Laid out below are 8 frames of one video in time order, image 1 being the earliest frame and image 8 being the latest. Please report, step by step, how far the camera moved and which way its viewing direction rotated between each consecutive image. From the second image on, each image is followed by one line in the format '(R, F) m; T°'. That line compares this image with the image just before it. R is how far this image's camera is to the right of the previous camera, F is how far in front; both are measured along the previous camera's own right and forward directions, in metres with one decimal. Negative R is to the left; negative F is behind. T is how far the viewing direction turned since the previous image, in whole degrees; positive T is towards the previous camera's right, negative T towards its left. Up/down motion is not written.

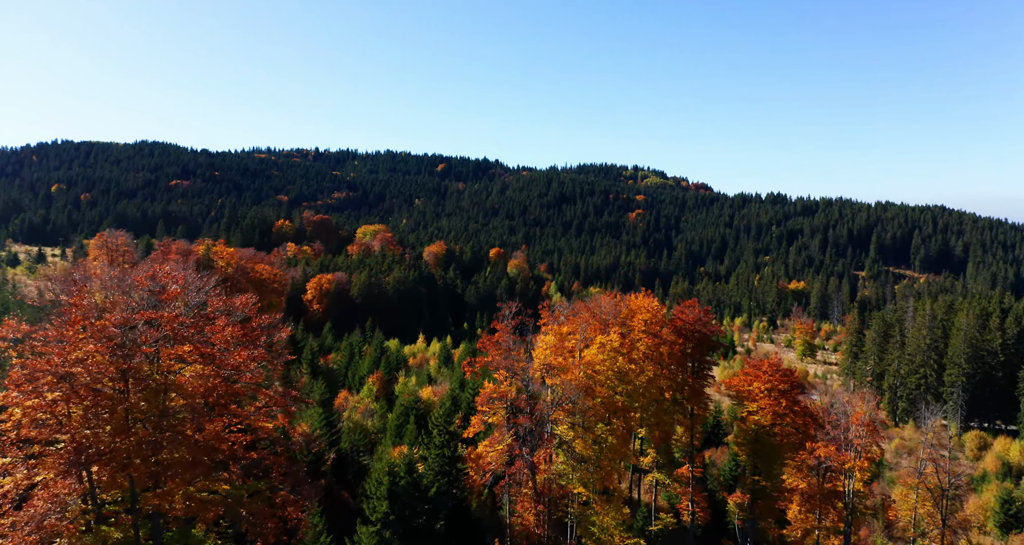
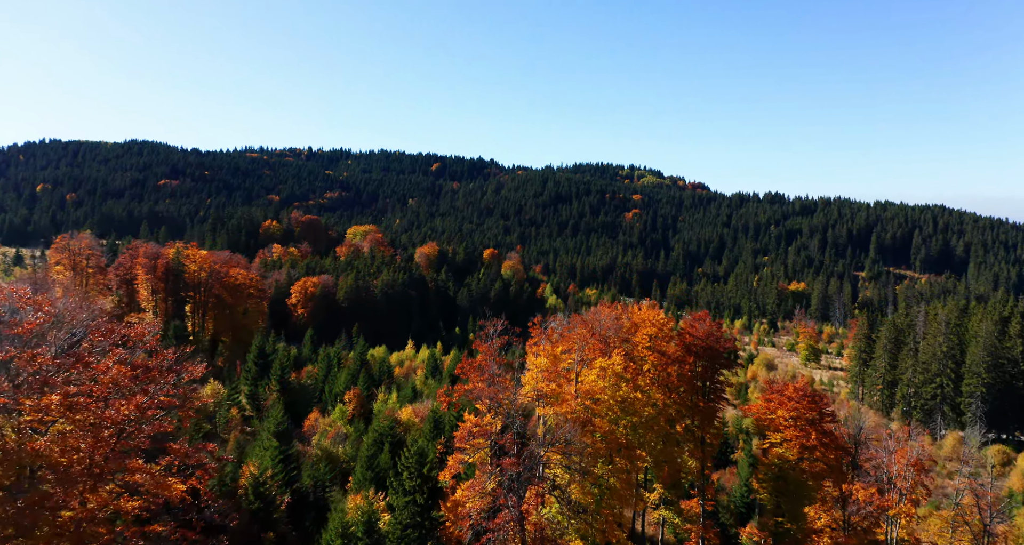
(+0.5, +5.7) m; 0°
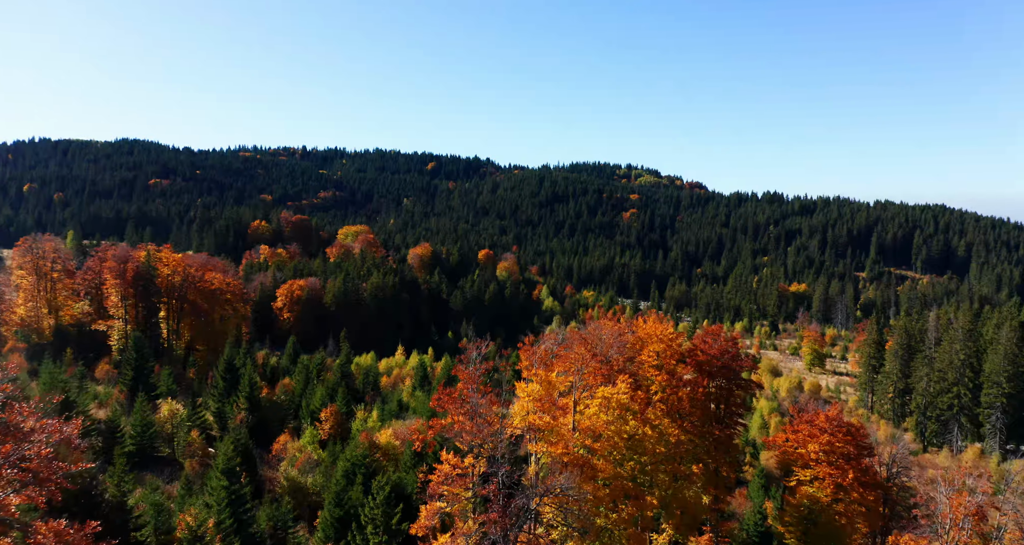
(+0.4, +5.1) m; 0°
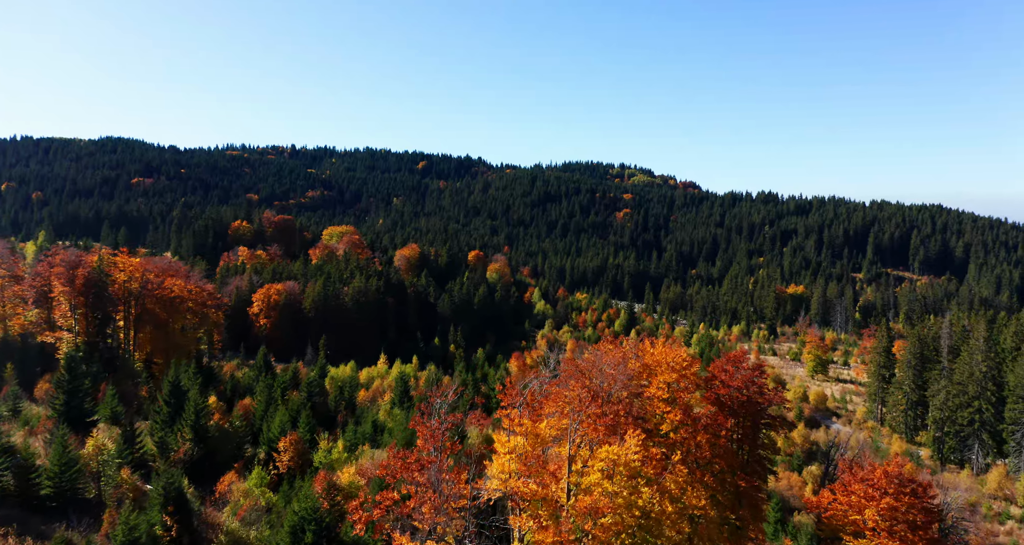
(+0.5, +6.7) m; +1°
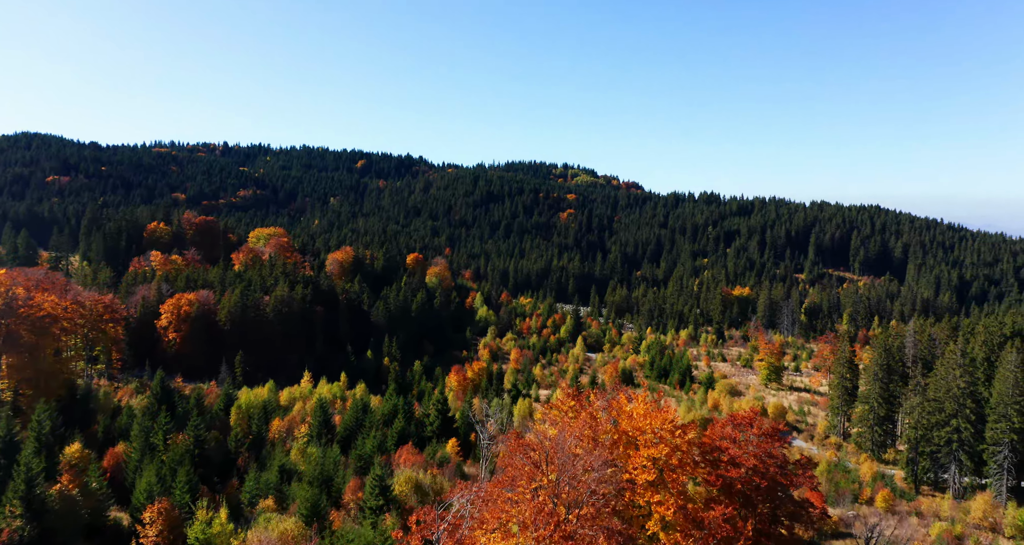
(+0.7, +9.7) m; +4°
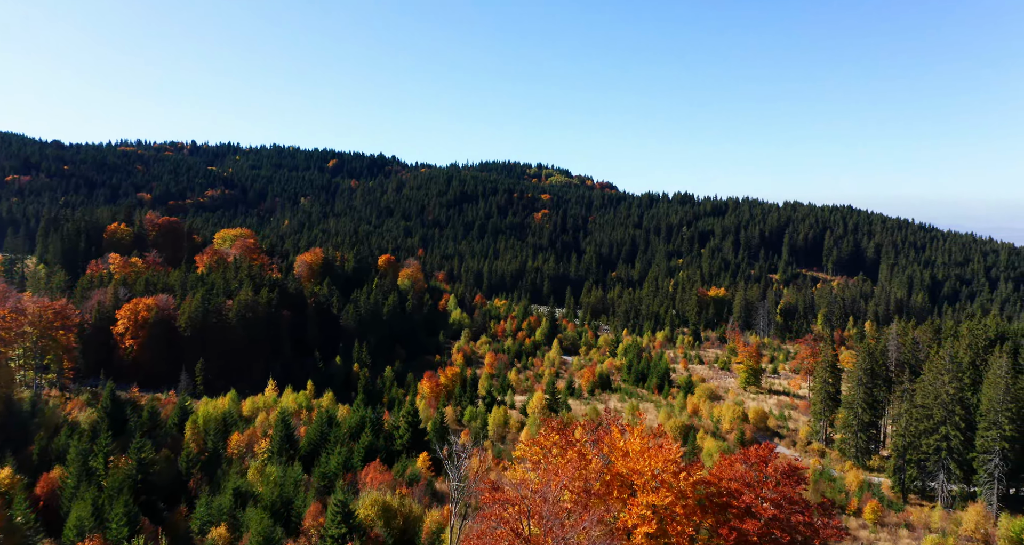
(0.0, +3.7) m; +2°
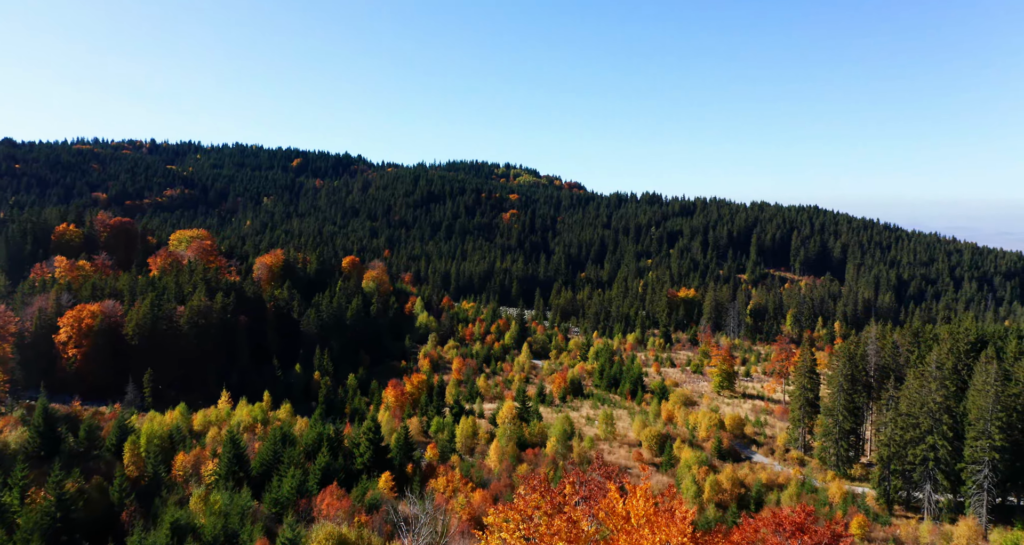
(-0.1, +4.4) m; +3°
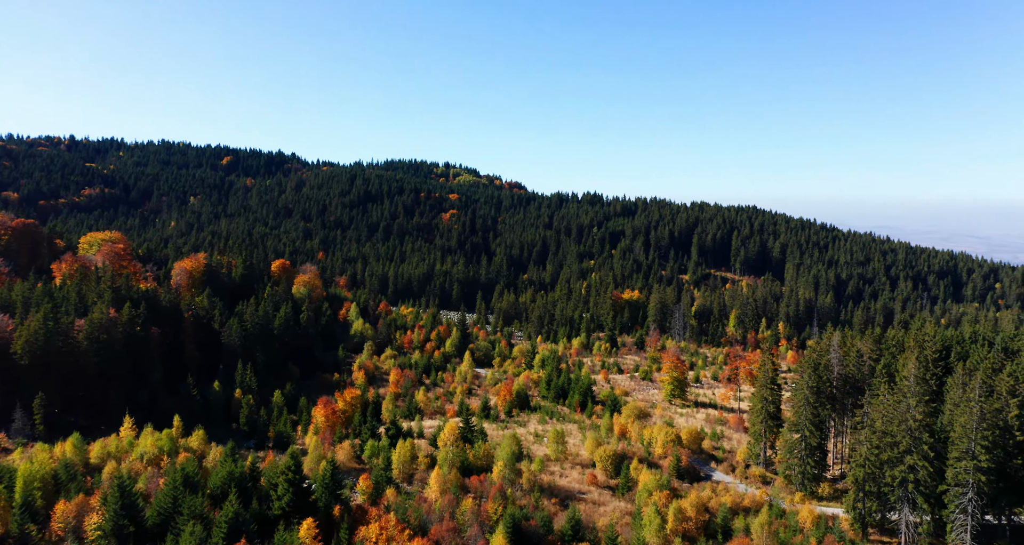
(-0.2, +7.8) m; +5°
